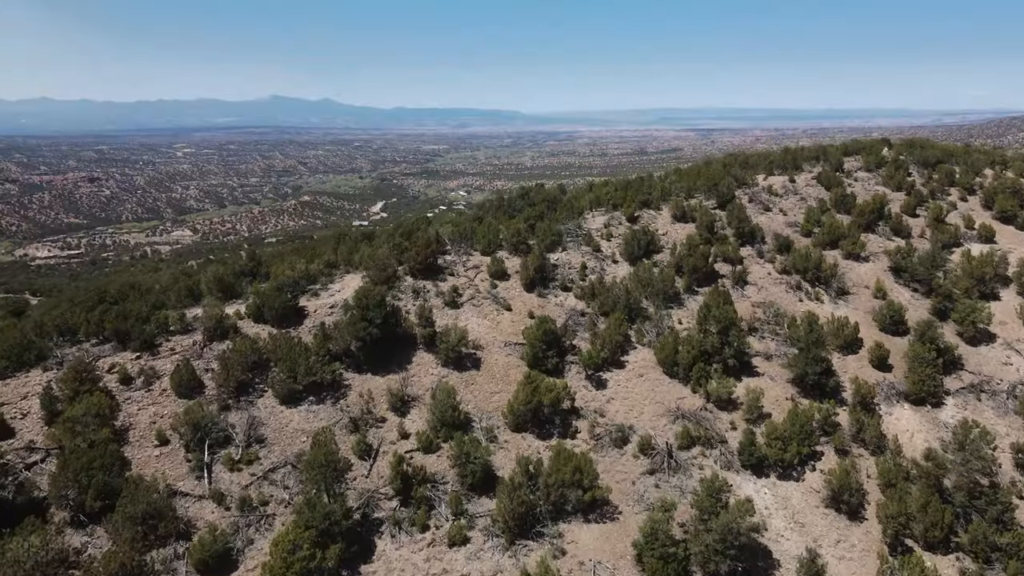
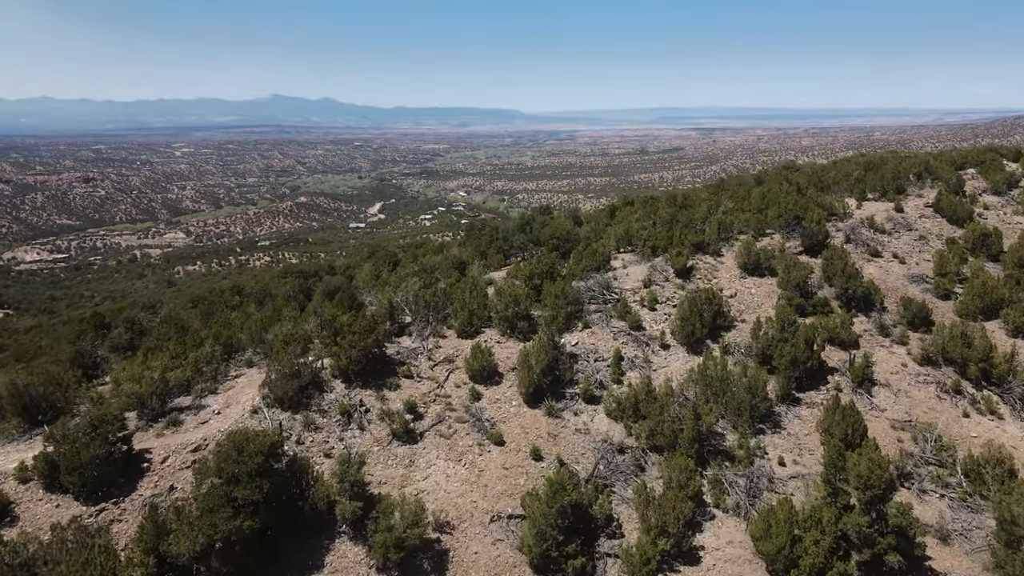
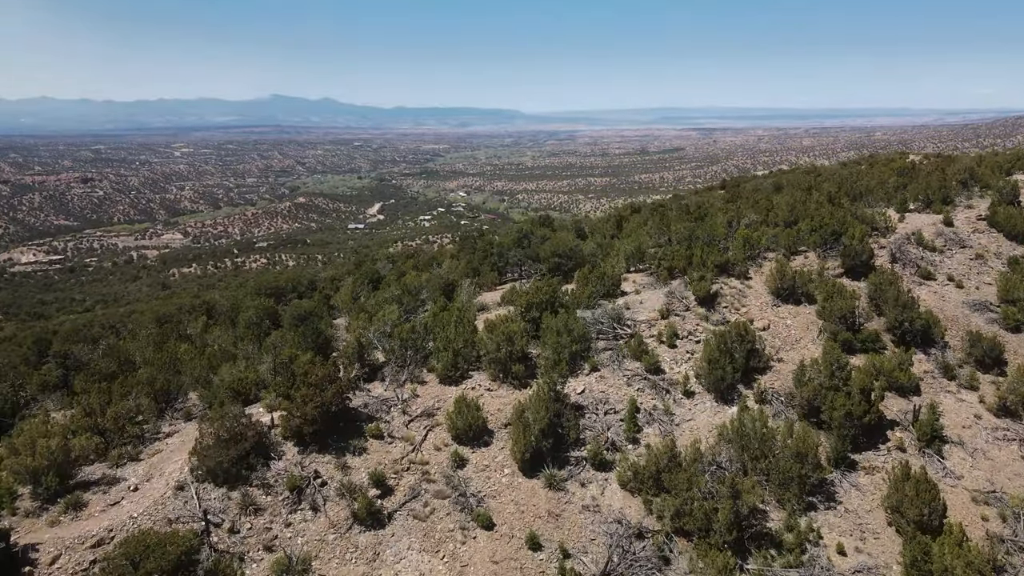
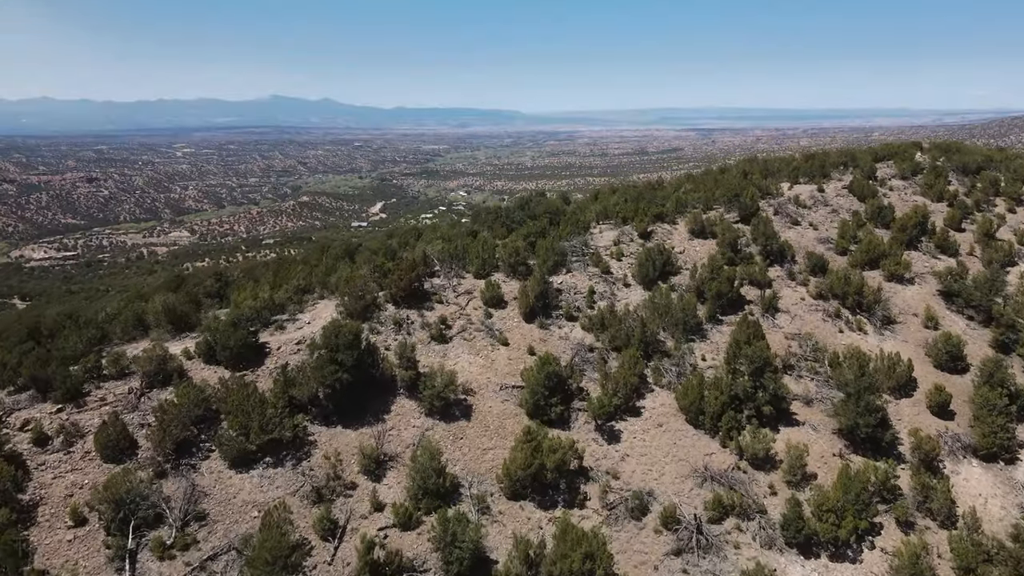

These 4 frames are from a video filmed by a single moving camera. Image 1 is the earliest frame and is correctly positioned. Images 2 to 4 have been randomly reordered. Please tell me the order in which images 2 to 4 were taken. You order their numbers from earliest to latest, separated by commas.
4, 2, 3
